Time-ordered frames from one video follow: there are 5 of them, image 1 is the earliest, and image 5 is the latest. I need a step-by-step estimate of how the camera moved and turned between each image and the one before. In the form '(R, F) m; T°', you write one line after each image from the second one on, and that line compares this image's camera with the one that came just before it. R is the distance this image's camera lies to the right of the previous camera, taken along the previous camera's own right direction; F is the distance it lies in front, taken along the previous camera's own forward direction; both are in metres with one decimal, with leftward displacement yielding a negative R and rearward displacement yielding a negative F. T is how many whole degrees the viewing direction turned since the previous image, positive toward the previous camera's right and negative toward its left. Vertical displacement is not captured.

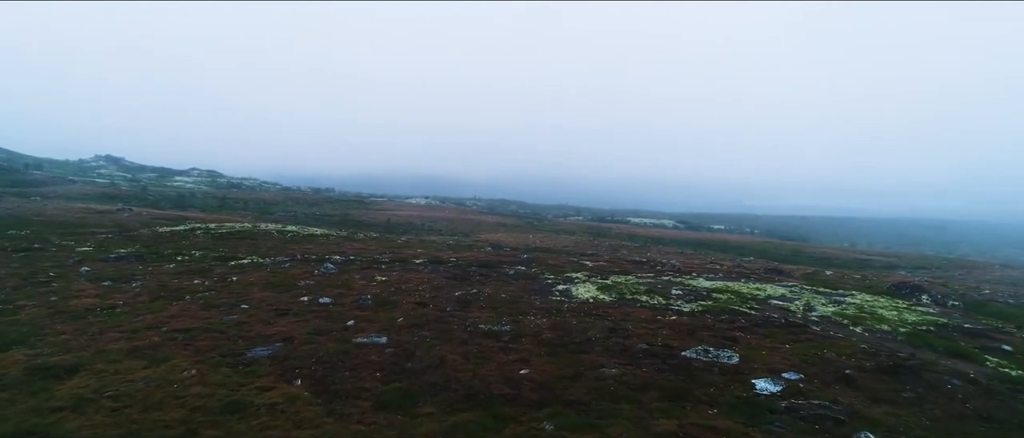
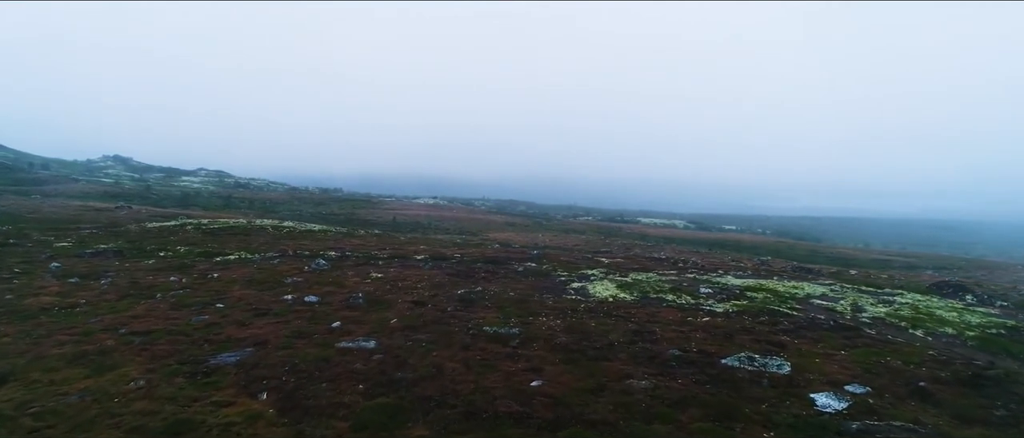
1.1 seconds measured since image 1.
(0.0, +6.6) m; -1°
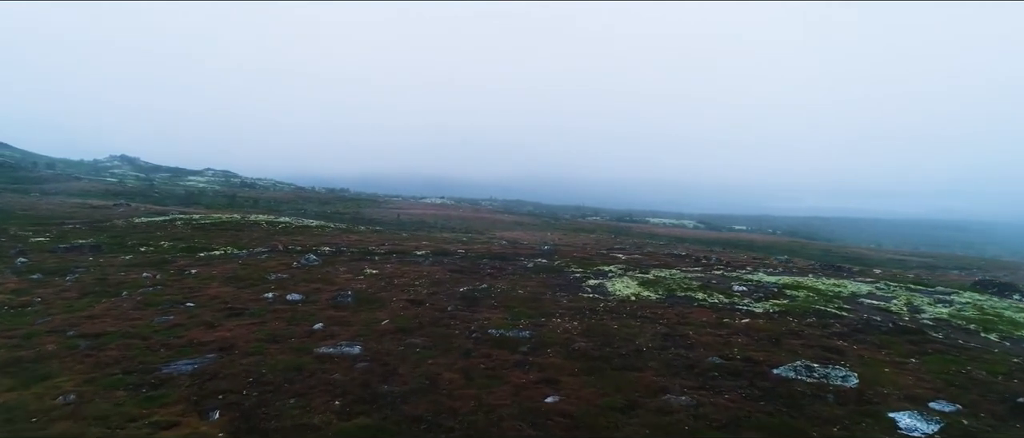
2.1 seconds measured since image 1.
(-0.1, +6.1) m; -1°
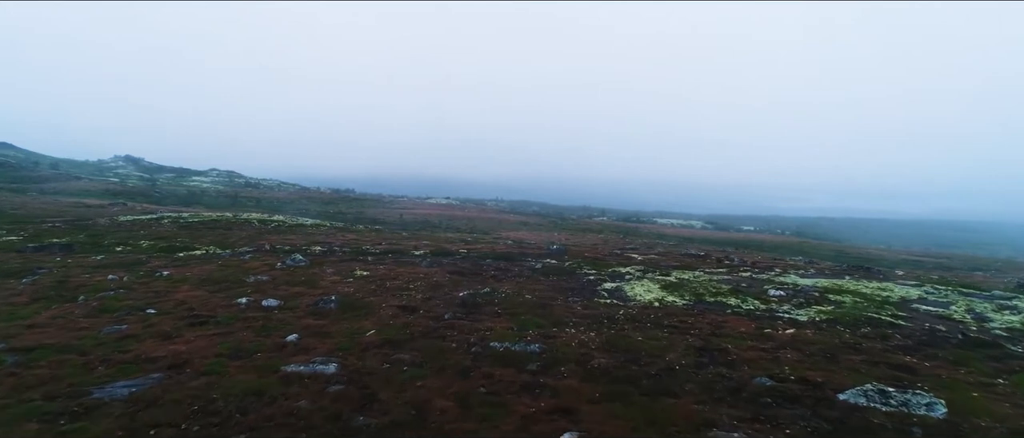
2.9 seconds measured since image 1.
(0.0, +5.6) m; -1°
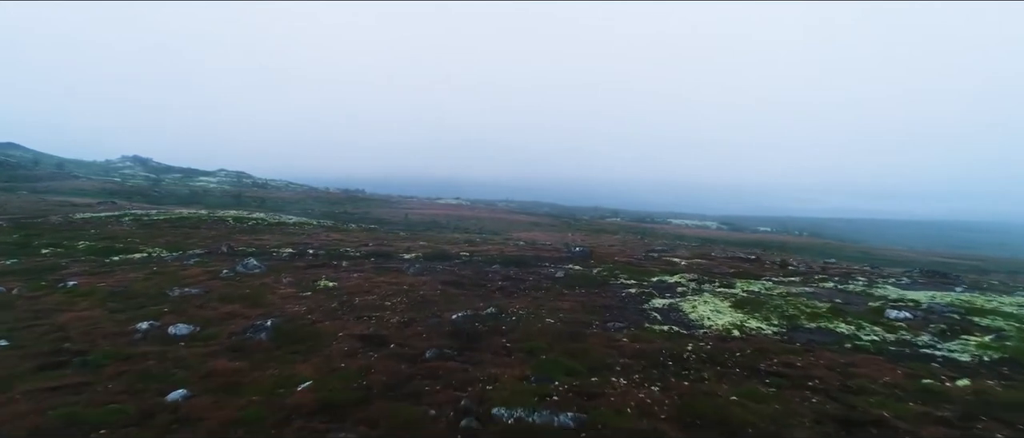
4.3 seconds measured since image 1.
(-0.2, +12.4) m; -1°
